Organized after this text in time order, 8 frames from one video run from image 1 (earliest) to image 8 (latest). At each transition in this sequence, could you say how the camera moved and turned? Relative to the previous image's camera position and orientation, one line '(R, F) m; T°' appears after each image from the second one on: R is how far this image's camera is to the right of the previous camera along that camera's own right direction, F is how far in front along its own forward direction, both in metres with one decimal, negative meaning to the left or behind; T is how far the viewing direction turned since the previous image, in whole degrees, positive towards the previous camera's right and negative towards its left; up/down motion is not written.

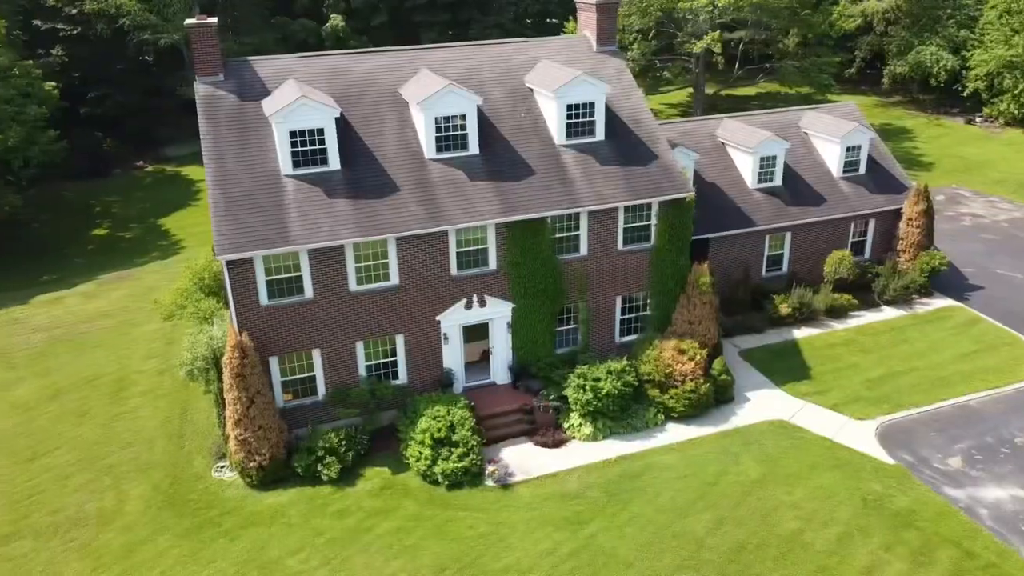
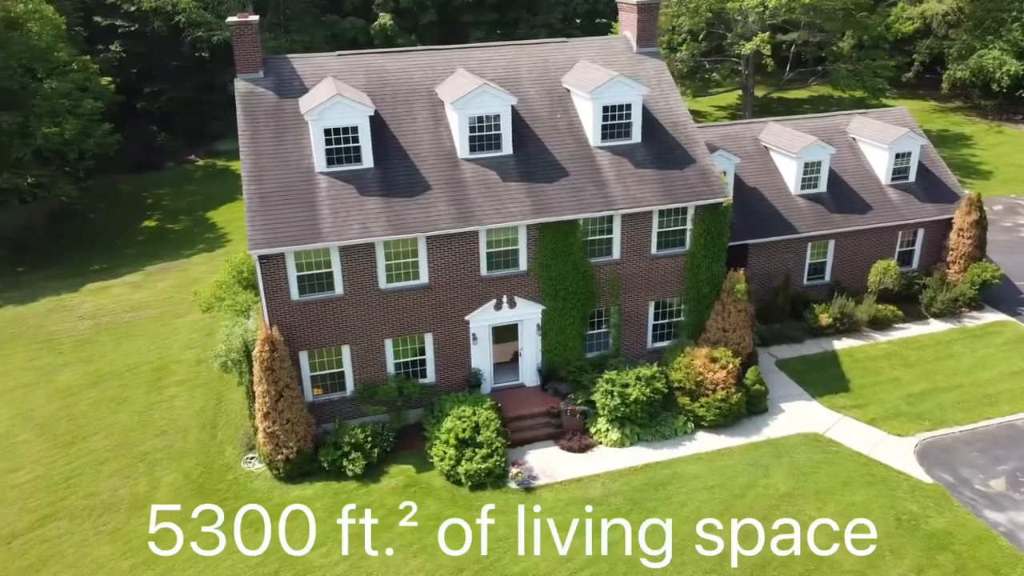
(+0.5, +0.1) m; -3°
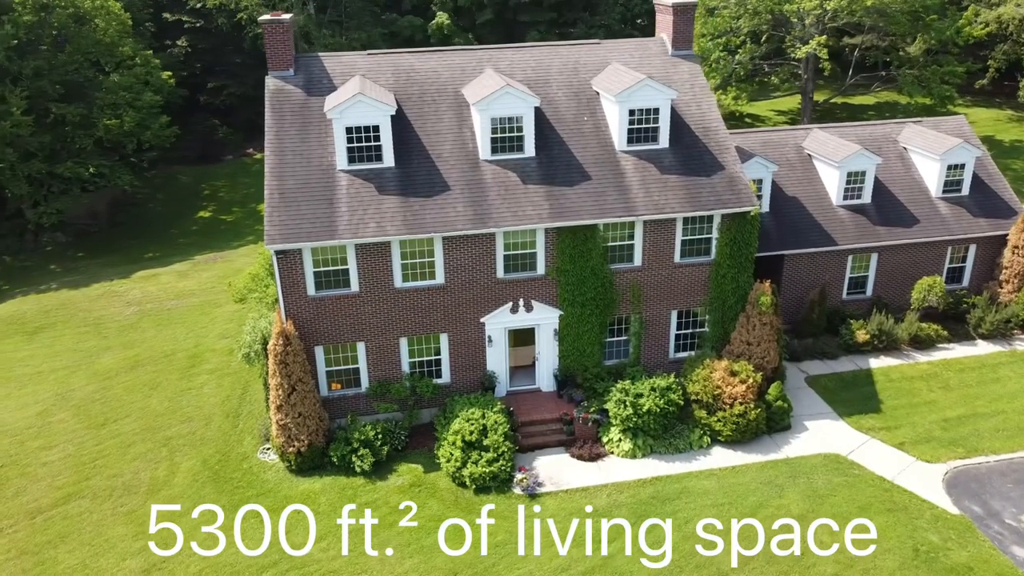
(+1.2, +0.2) m; -5°
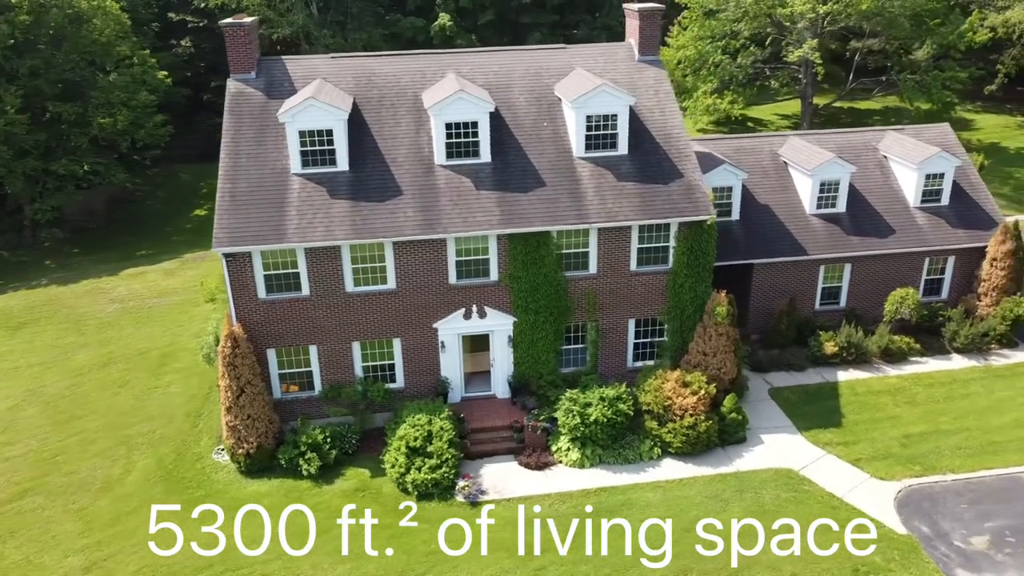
(+1.9, +0.1) m; -2°
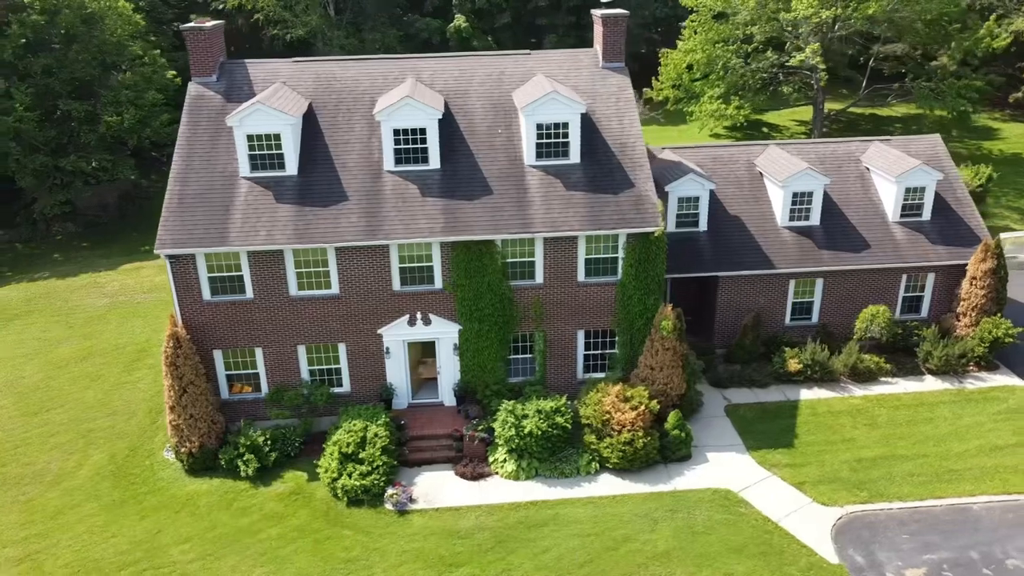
(+2.6, +0.2) m; -3°
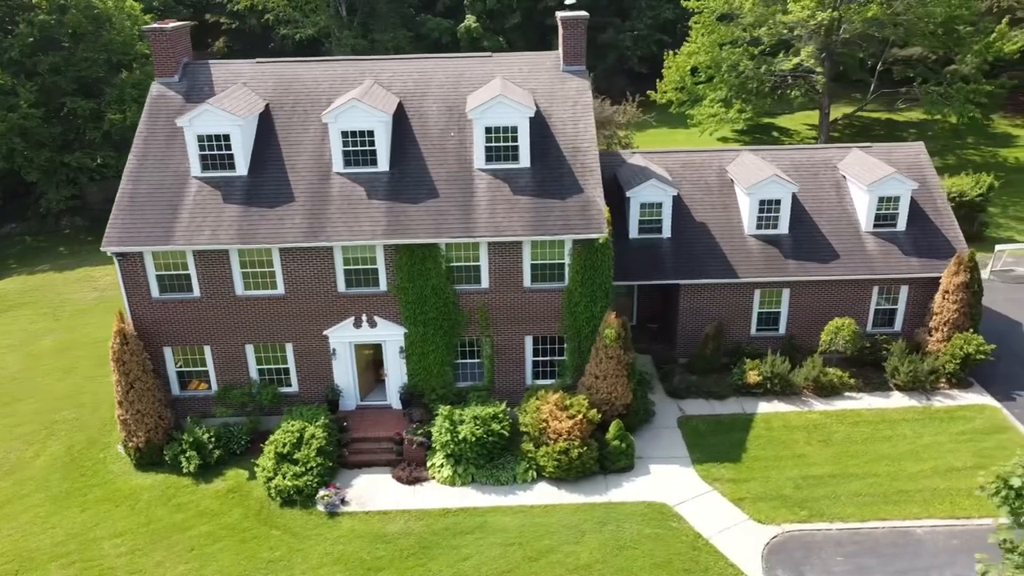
(+2.4, +0.2) m; -3°
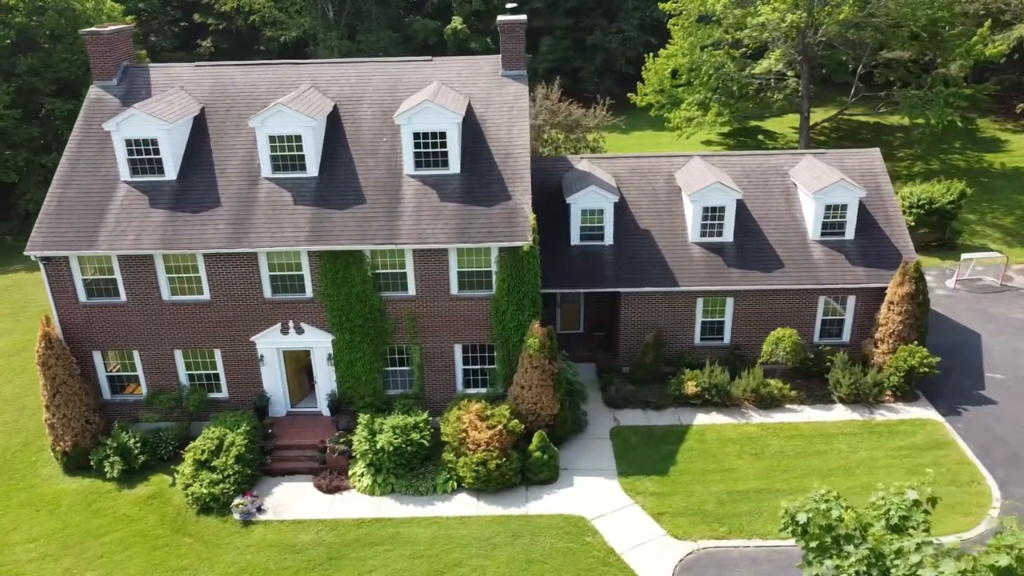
(+2.3, +0.3) m; -1°
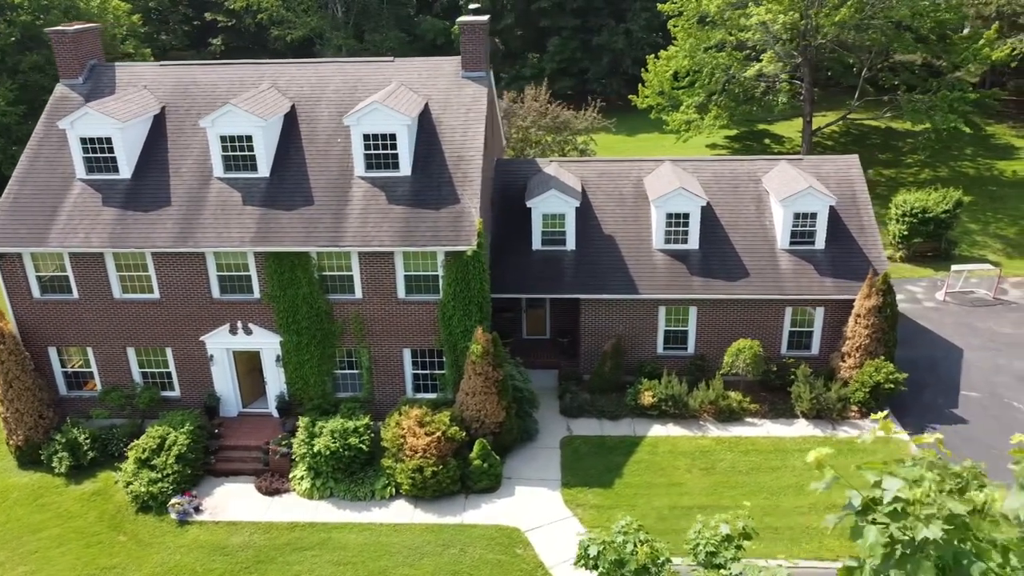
(+2.2, +0.4) m; -3°
